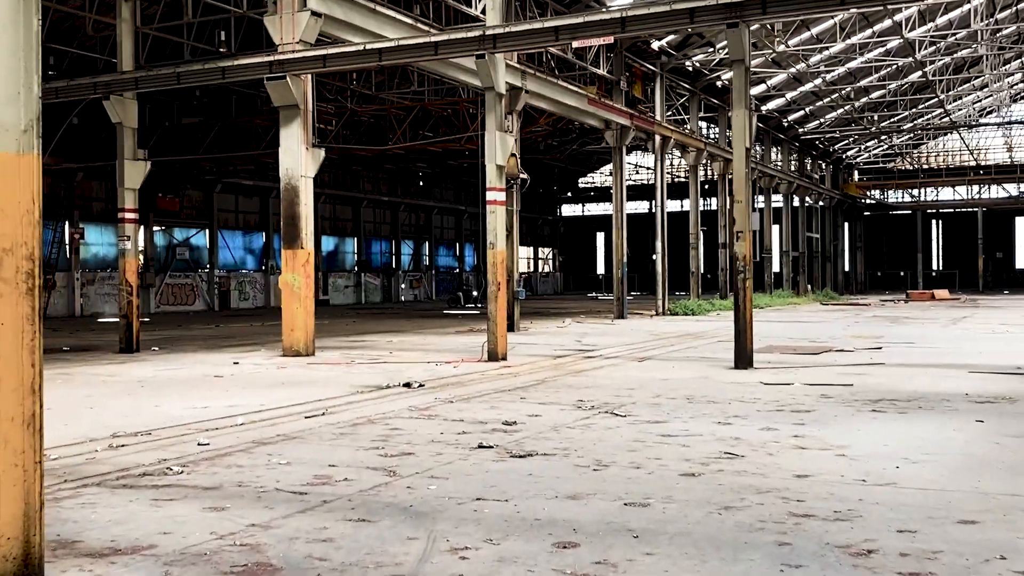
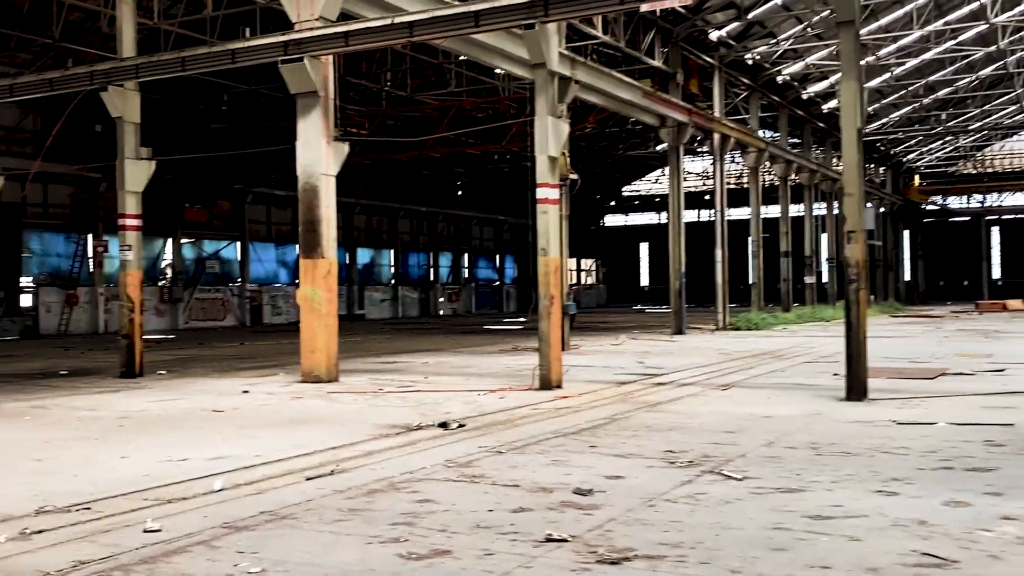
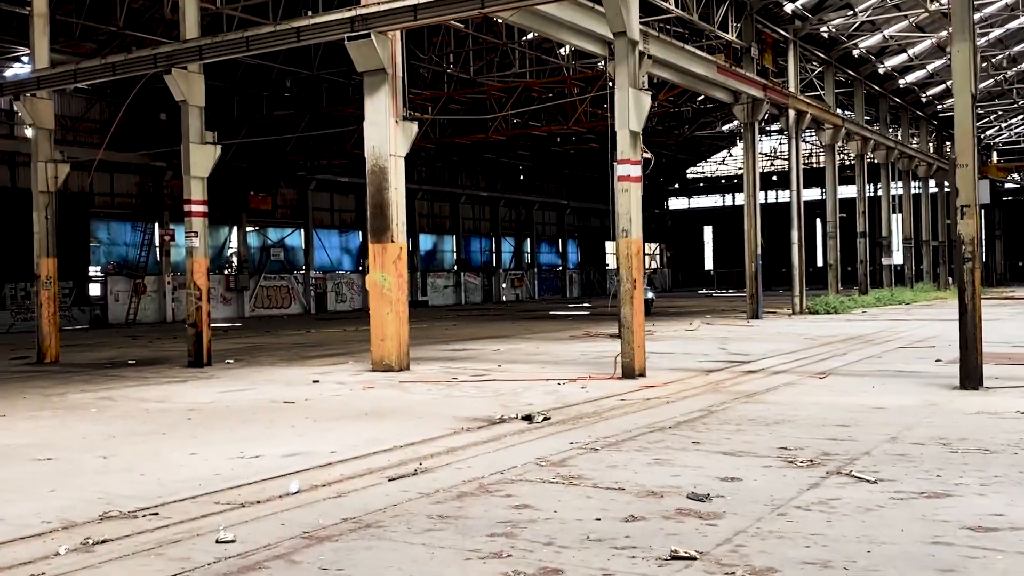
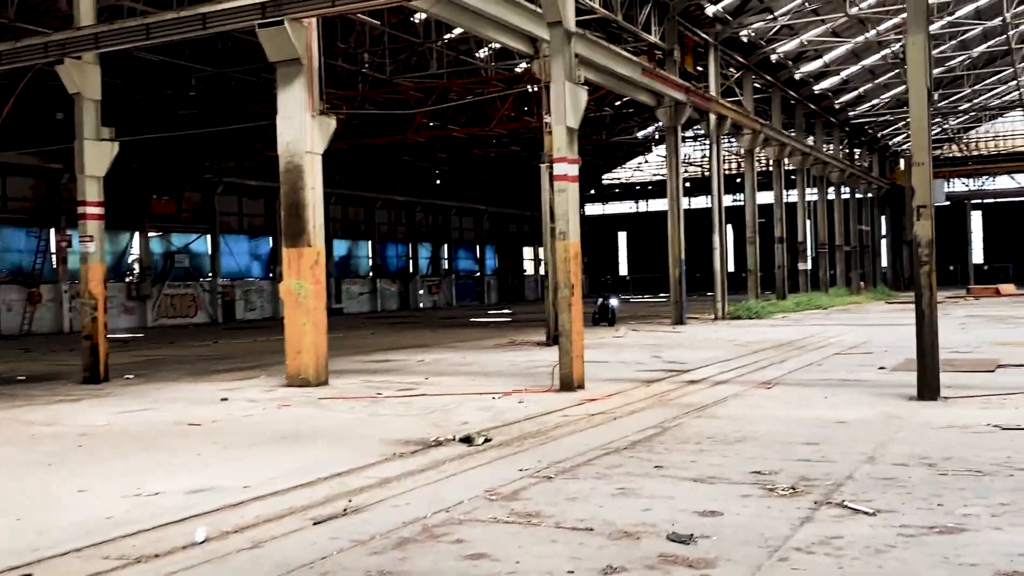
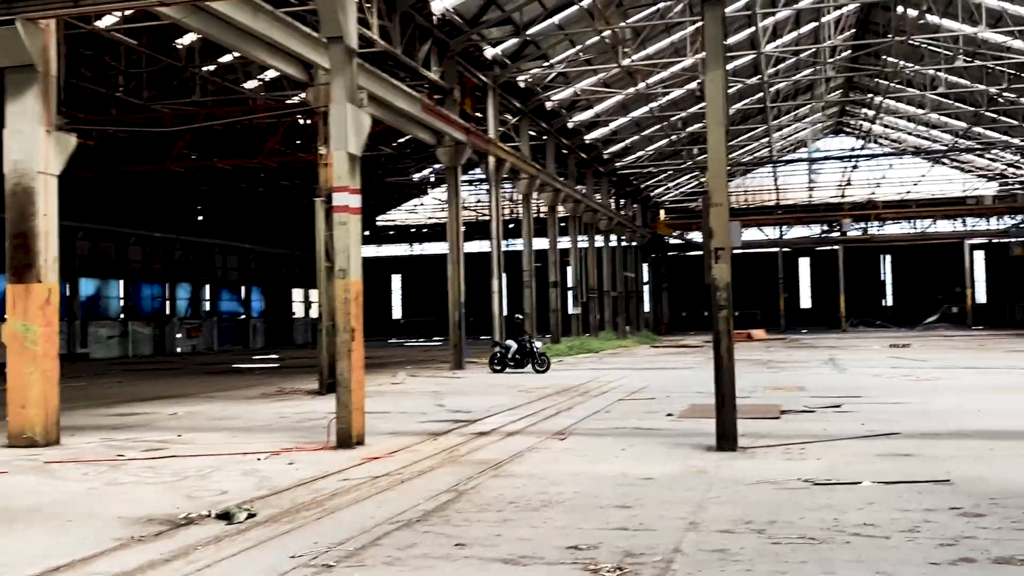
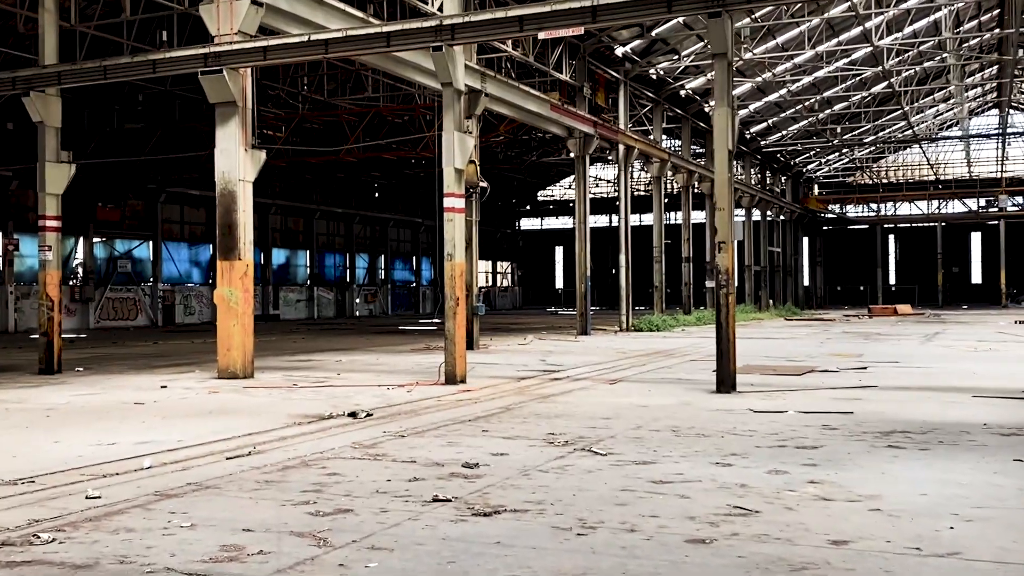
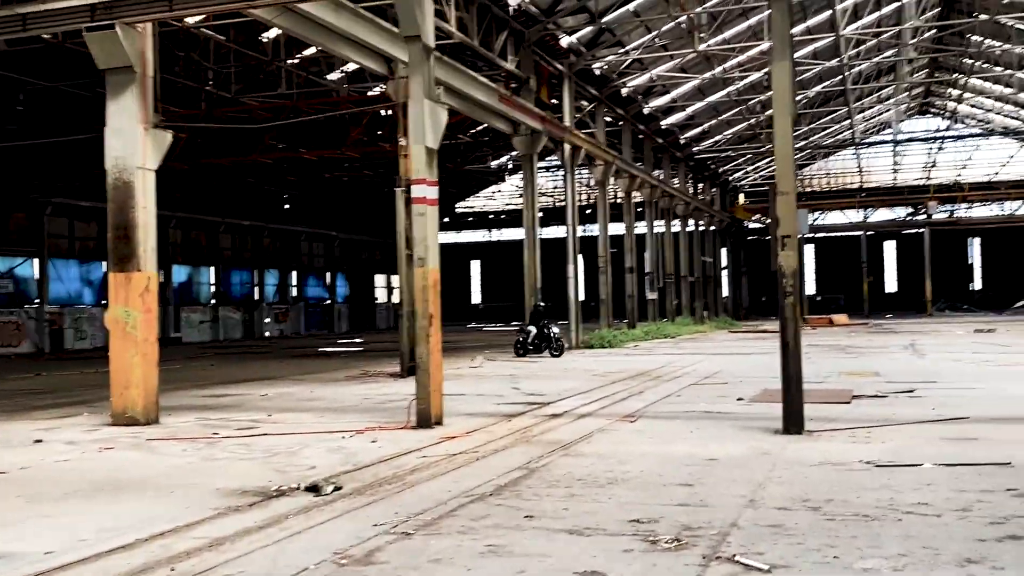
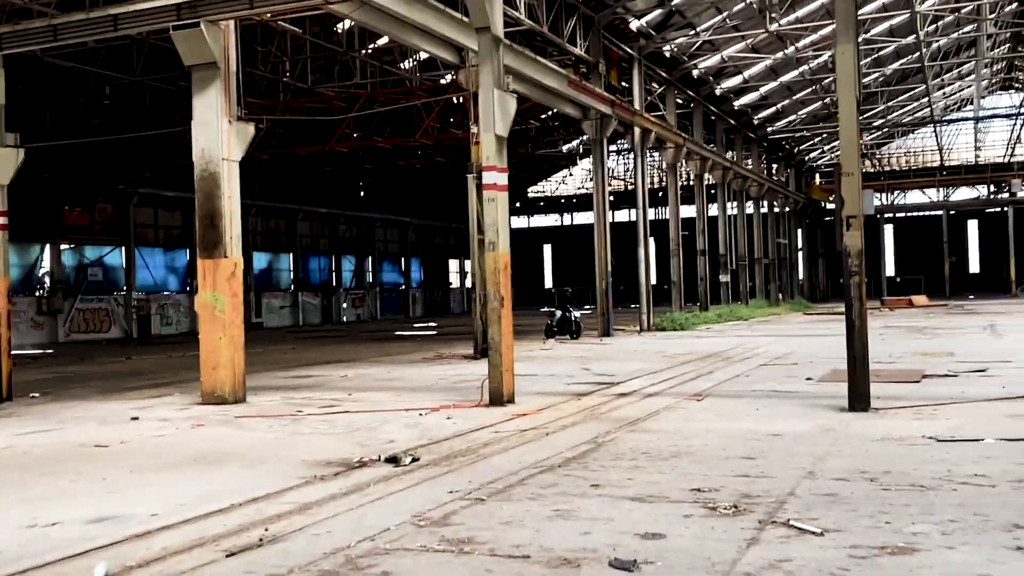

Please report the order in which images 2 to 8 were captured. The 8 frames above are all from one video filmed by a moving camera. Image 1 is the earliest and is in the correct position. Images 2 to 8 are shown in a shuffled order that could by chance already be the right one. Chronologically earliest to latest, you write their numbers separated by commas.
6, 2, 3, 4, 8, 7, 5
